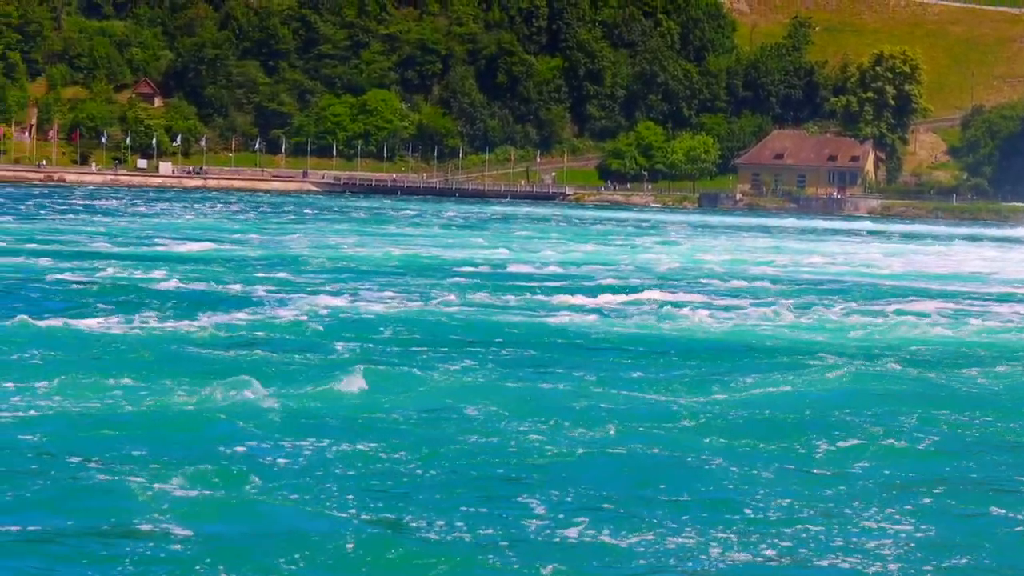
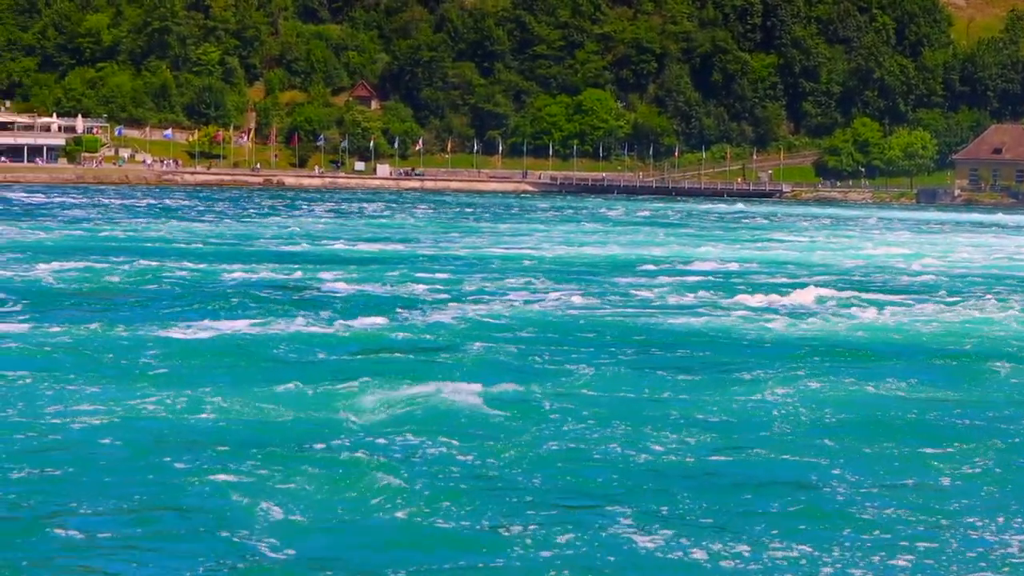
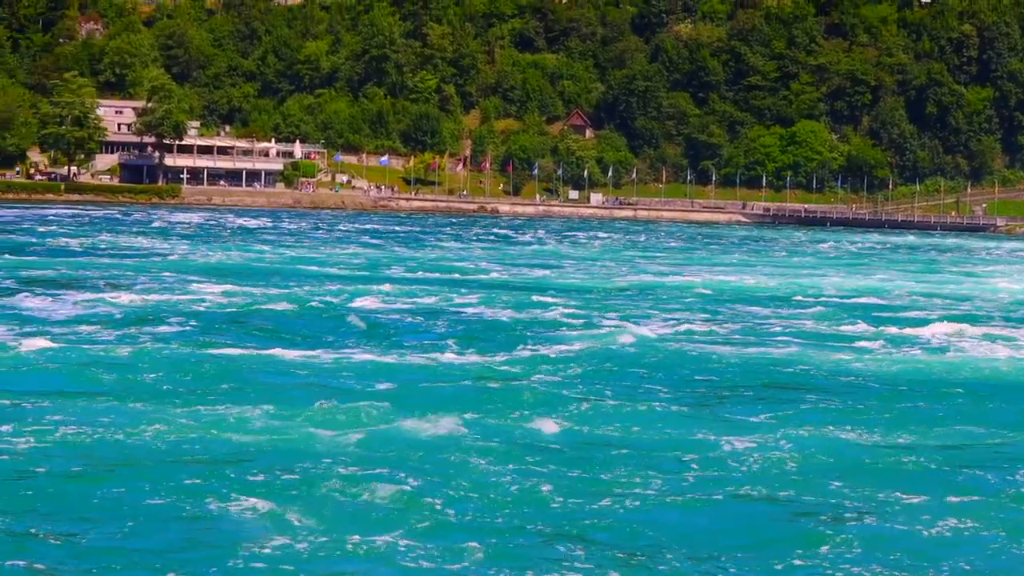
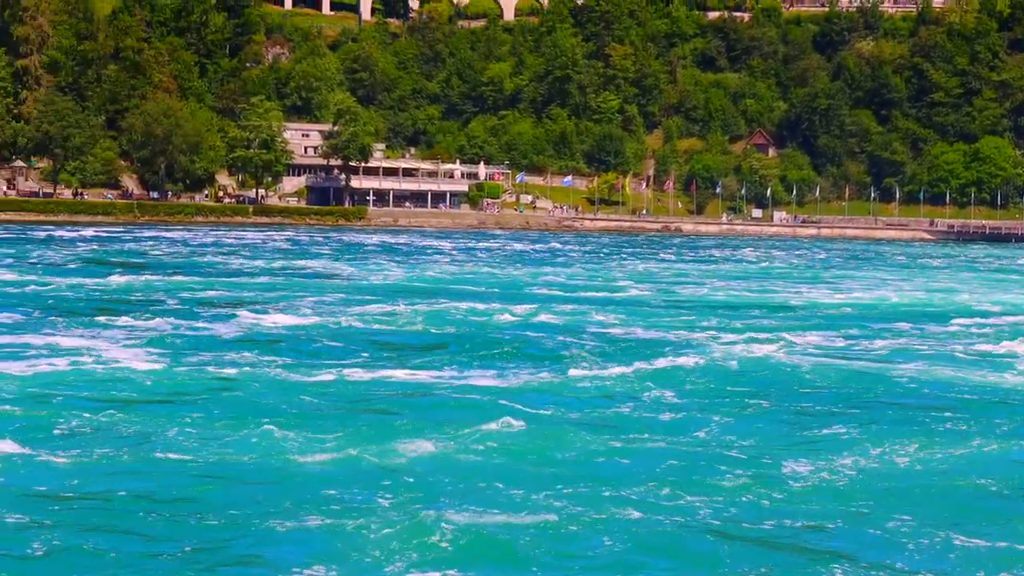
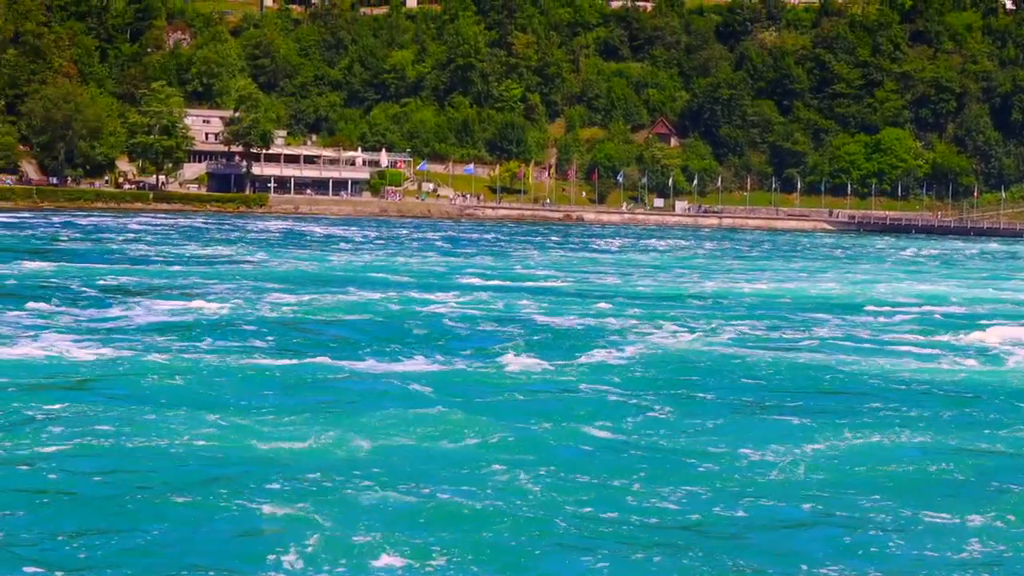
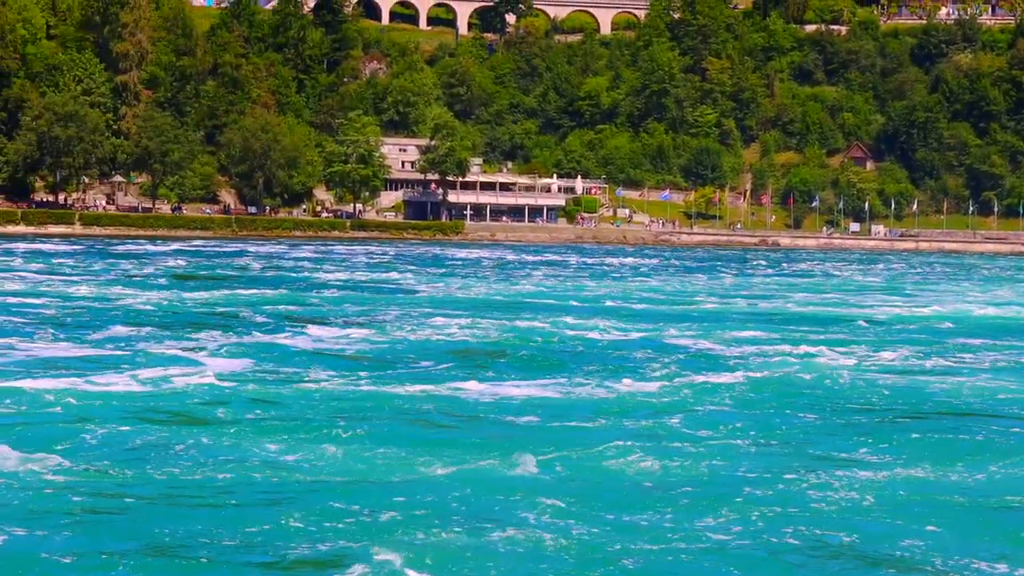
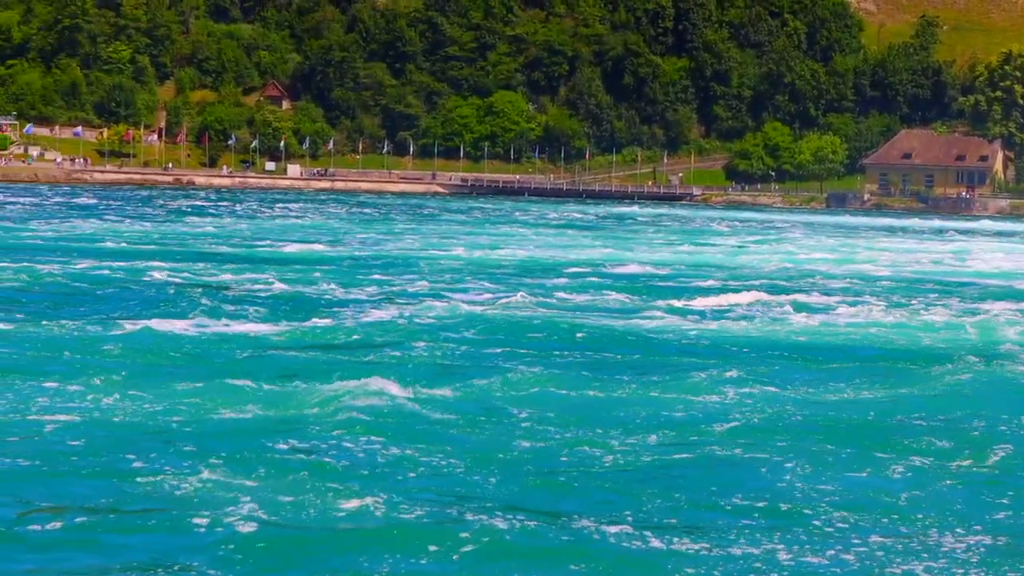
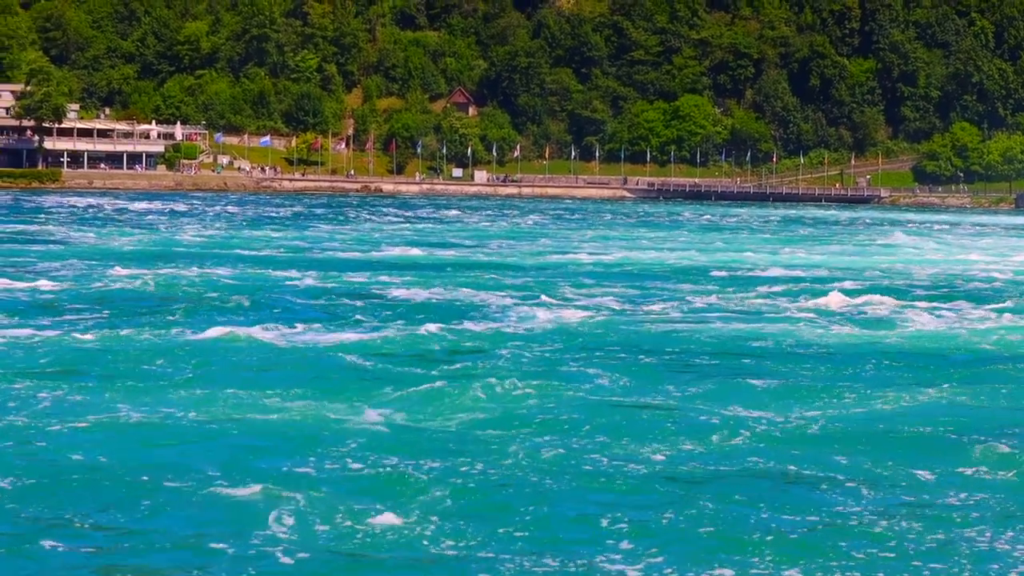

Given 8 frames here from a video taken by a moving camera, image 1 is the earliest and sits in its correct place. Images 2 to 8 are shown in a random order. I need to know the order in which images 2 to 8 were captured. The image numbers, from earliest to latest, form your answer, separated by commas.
7, 2, 8, 3, 5, 4, 6
